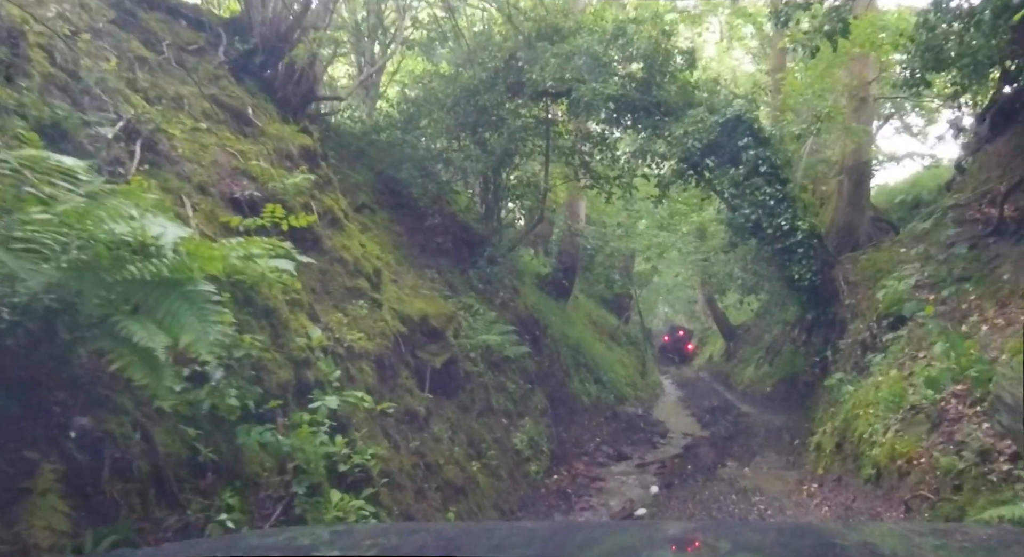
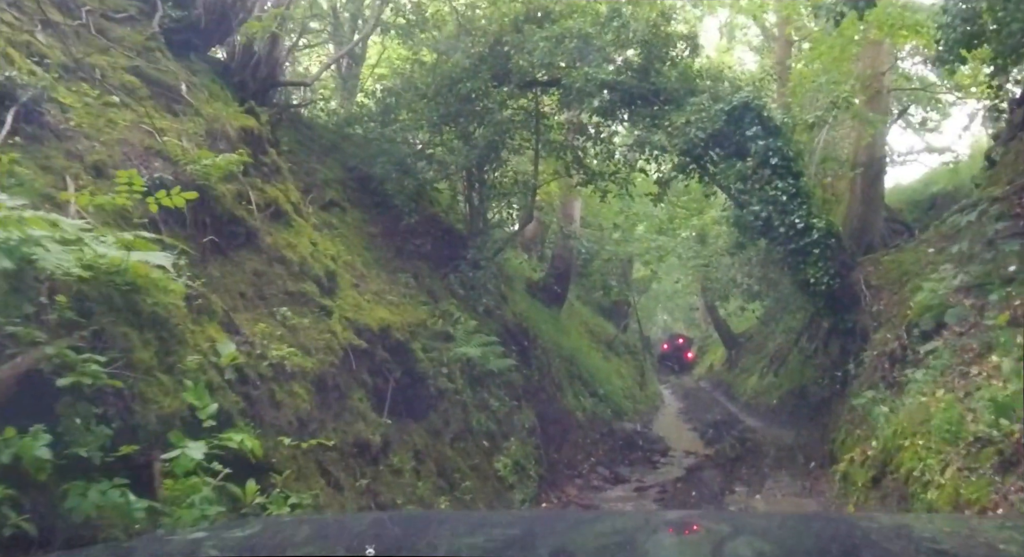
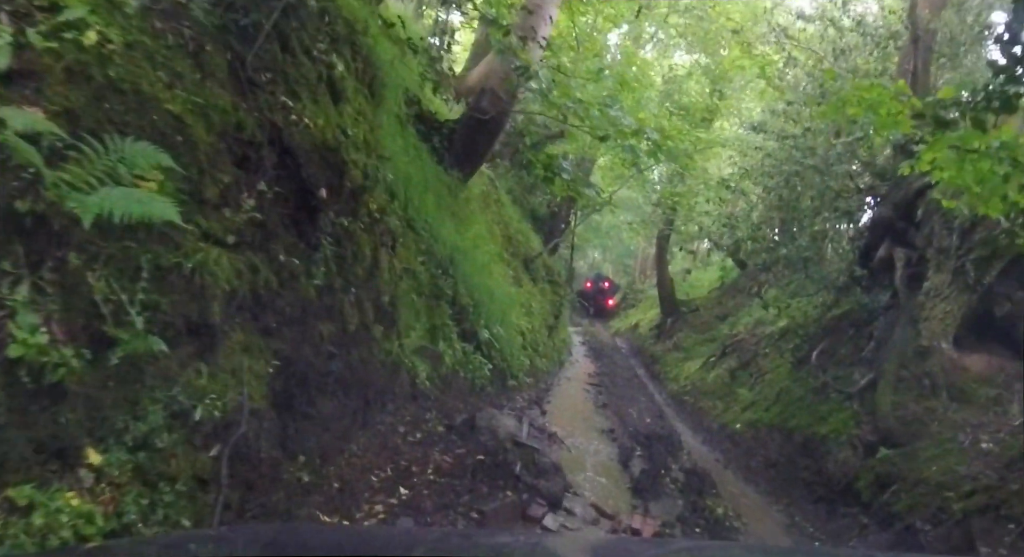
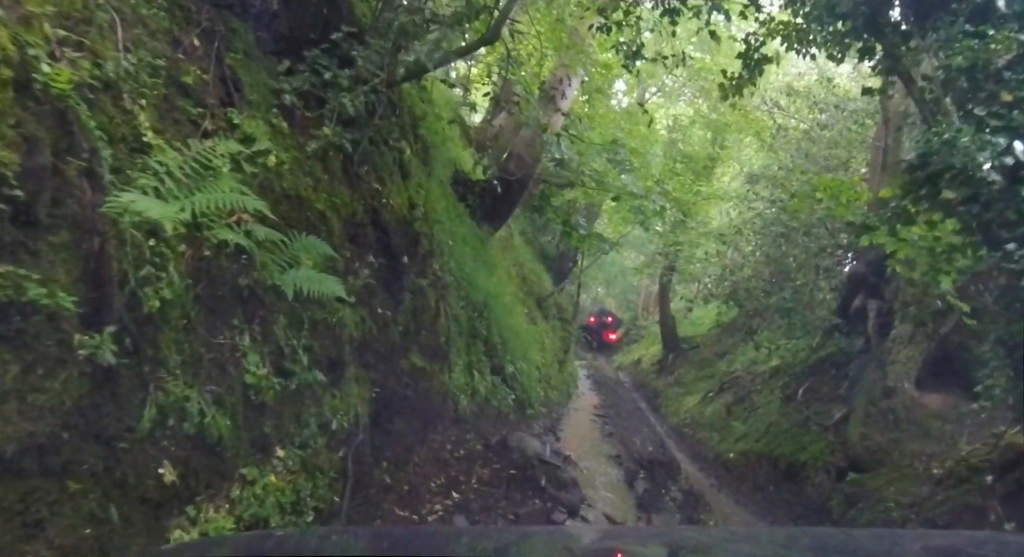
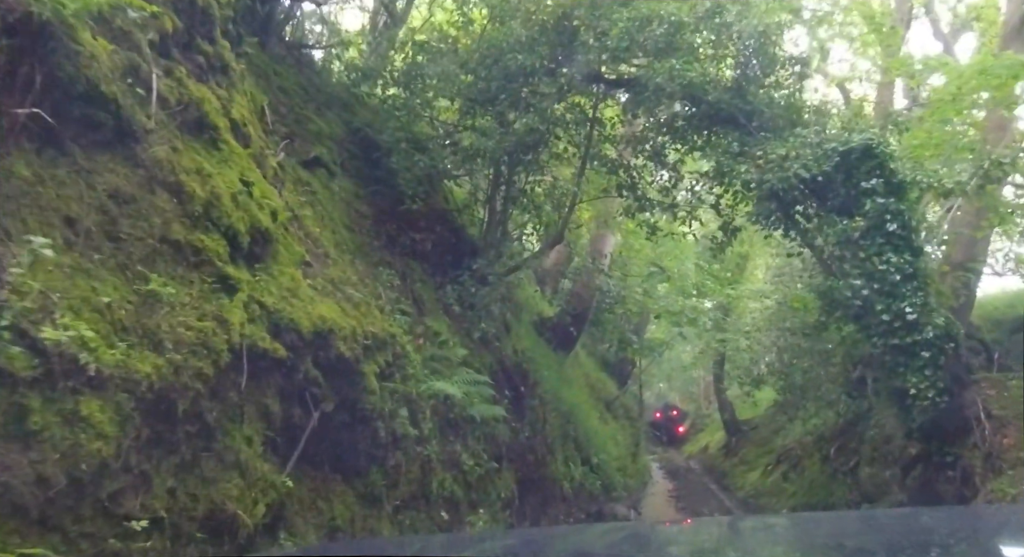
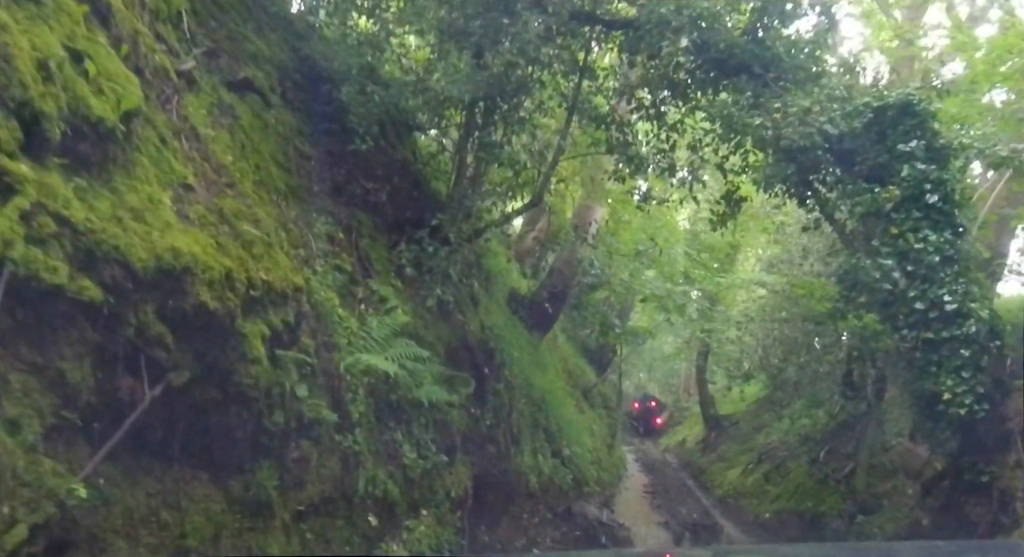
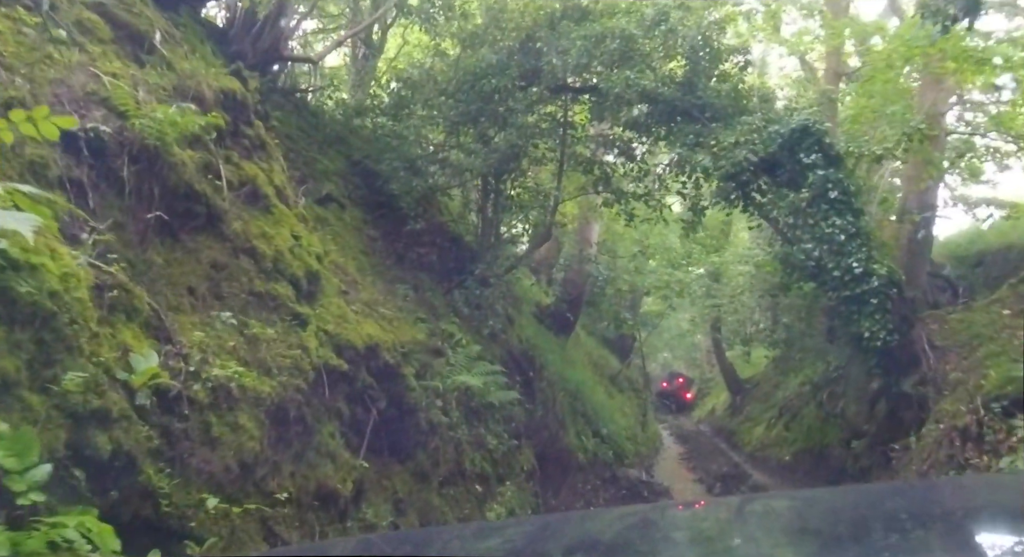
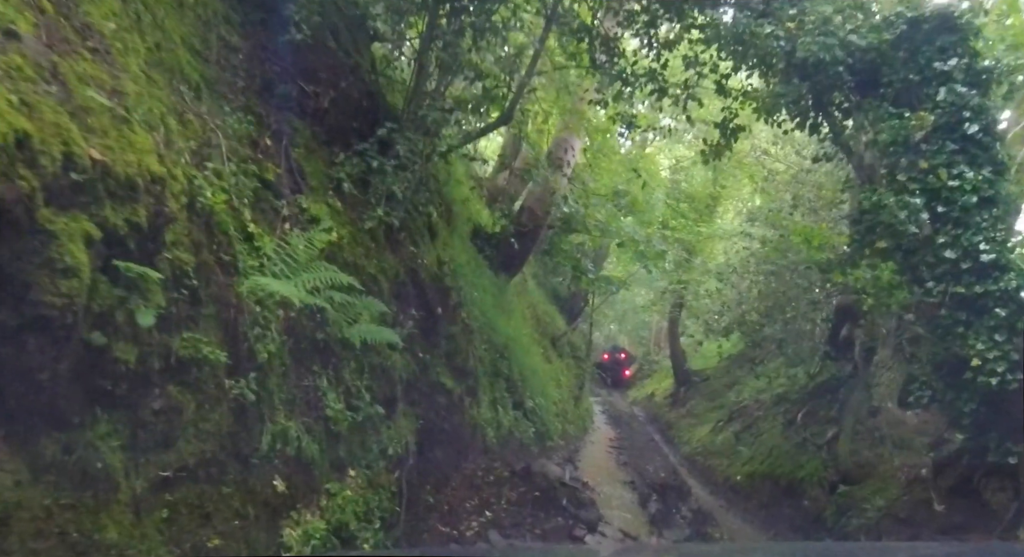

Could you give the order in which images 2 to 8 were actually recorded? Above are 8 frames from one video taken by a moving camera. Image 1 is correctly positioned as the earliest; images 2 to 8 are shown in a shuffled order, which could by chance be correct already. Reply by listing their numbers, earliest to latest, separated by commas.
2, 7, 5, 6, 8, 4, 3
